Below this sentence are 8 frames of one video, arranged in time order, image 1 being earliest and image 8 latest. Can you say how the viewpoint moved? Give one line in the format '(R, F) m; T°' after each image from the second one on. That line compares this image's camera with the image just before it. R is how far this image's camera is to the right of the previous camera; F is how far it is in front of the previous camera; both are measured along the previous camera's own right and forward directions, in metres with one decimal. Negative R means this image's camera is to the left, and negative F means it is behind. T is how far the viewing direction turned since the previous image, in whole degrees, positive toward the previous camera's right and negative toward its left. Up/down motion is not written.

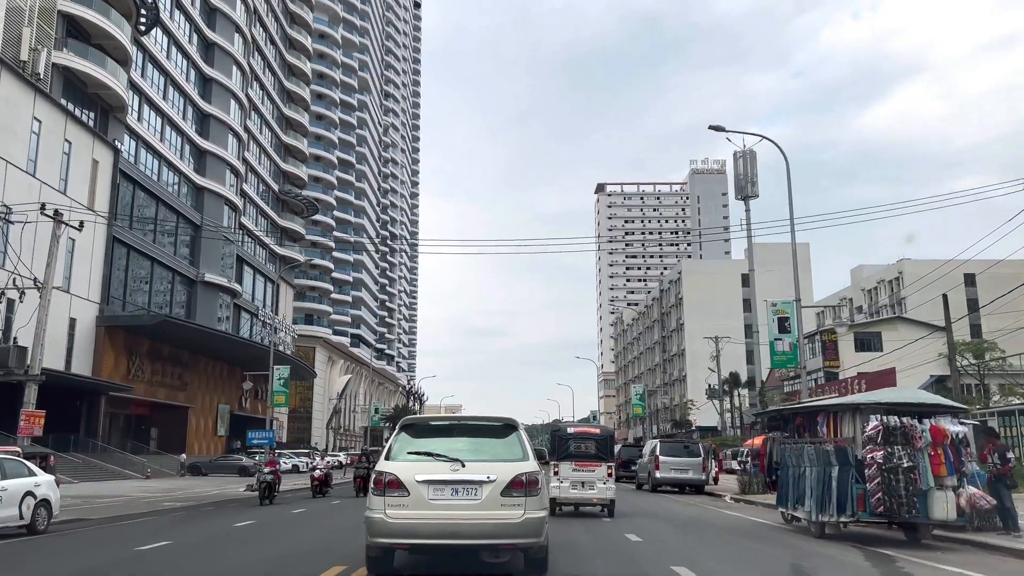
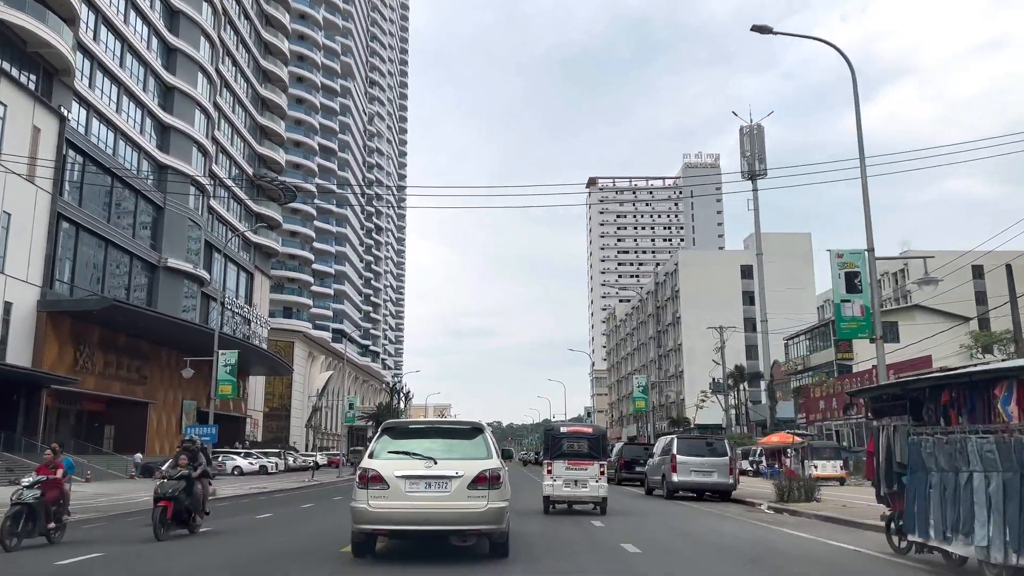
(+0.1, +4.3) m; +1°
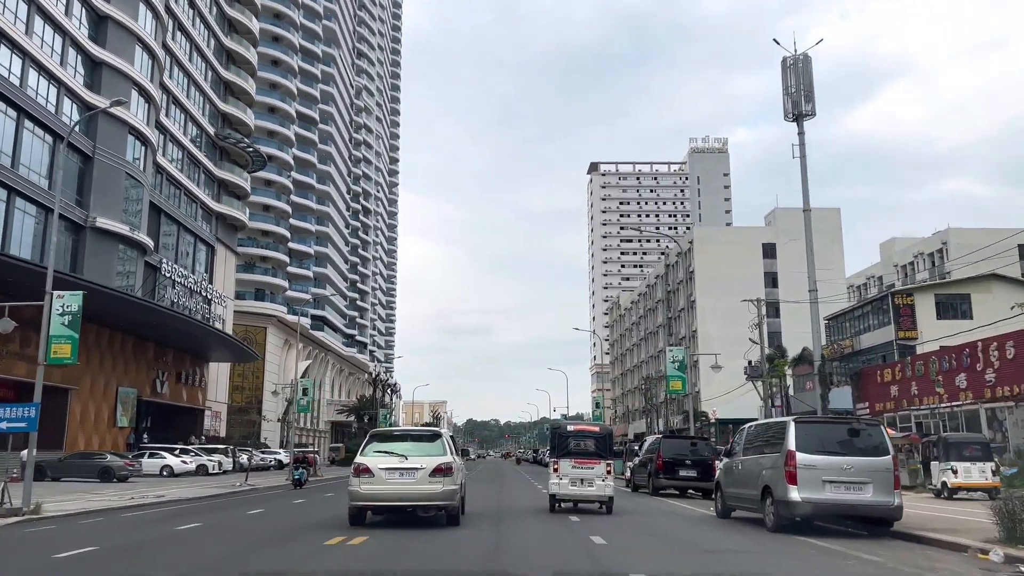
(+0.2, +8.8) m; 0°
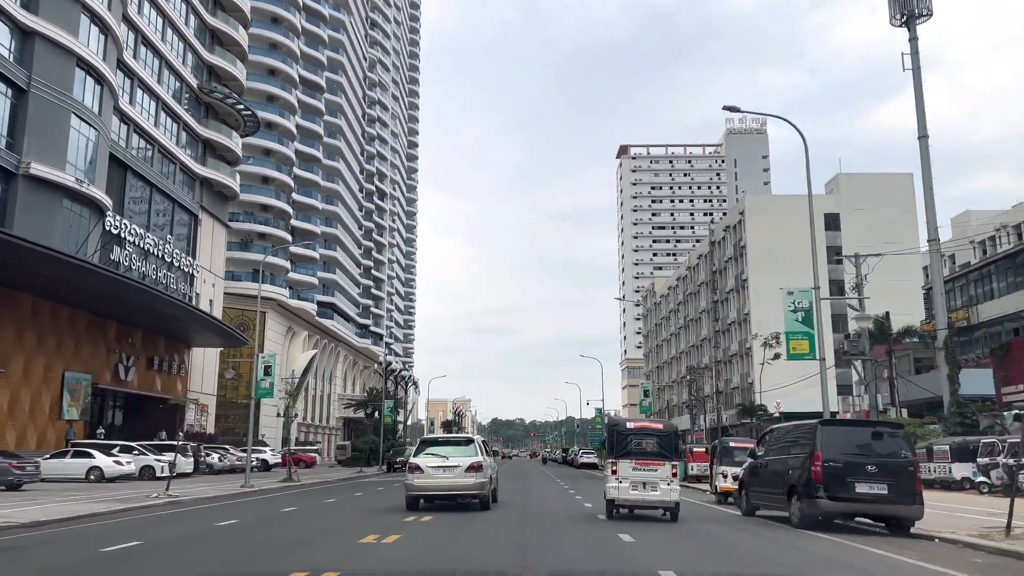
(-0.1, +9.1) m; -2°
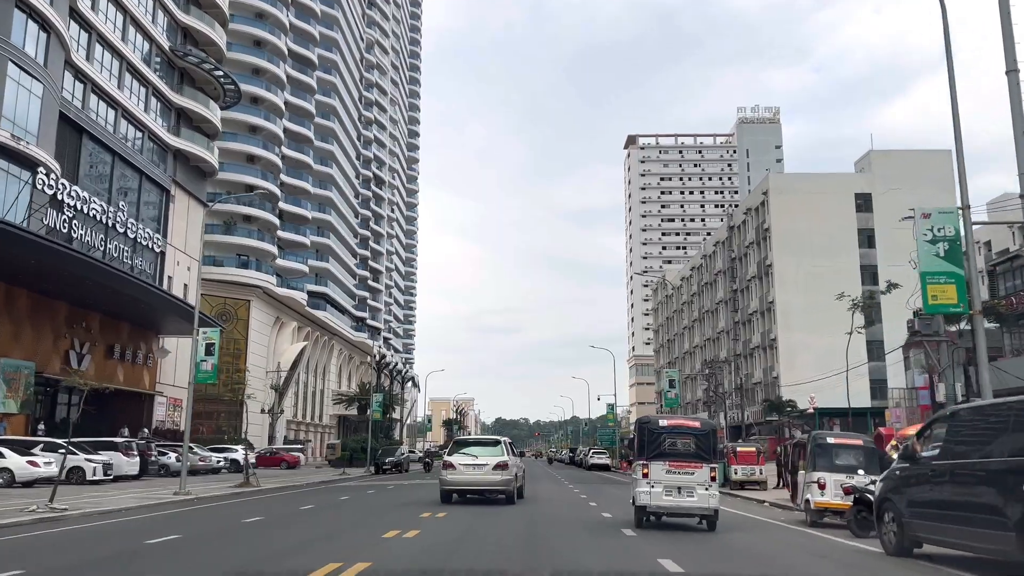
(0.0, +5.5) m; 0°
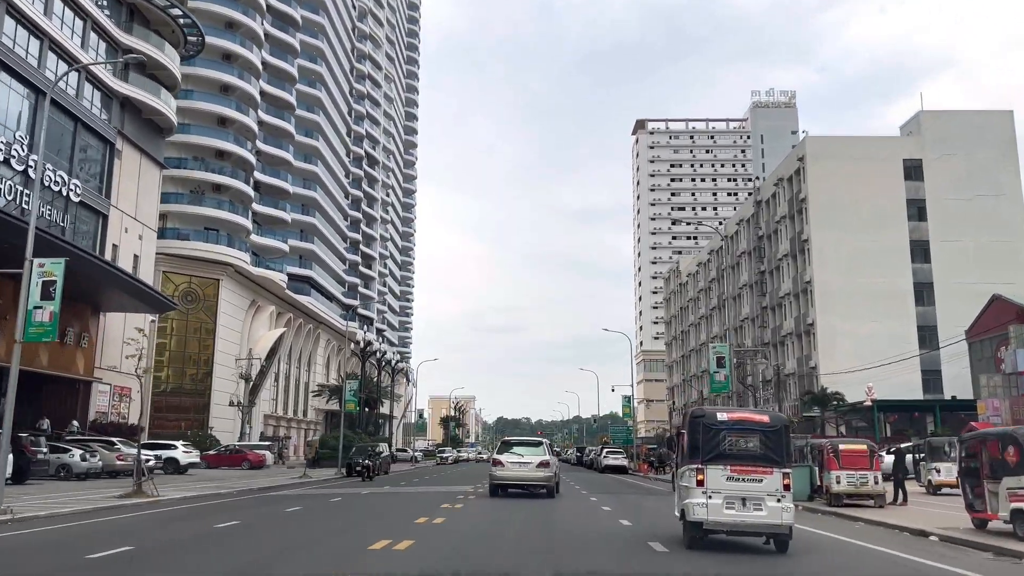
(+0.1, +7.7) m; 0°
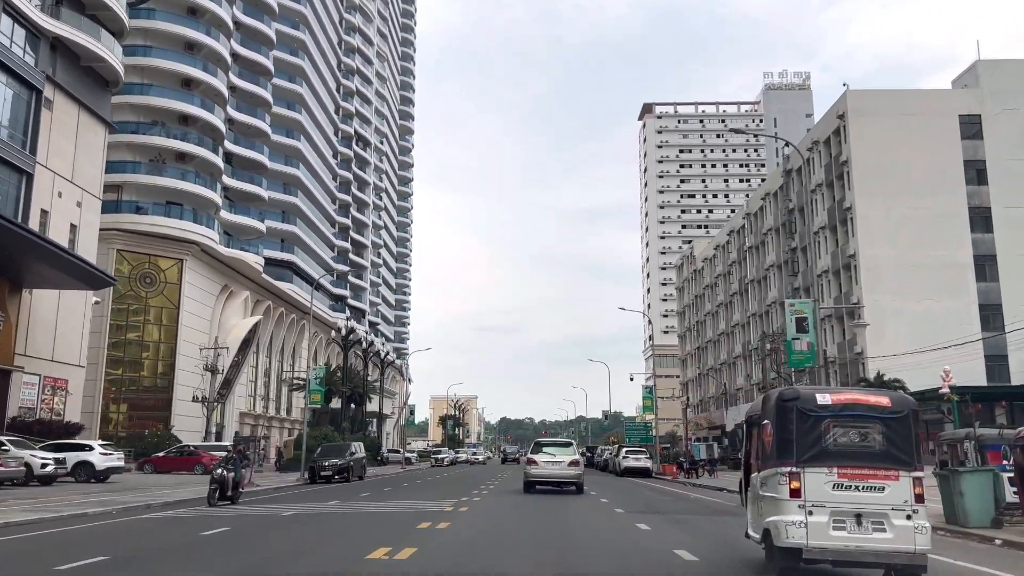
(+0.1, +7.0) m; 0°
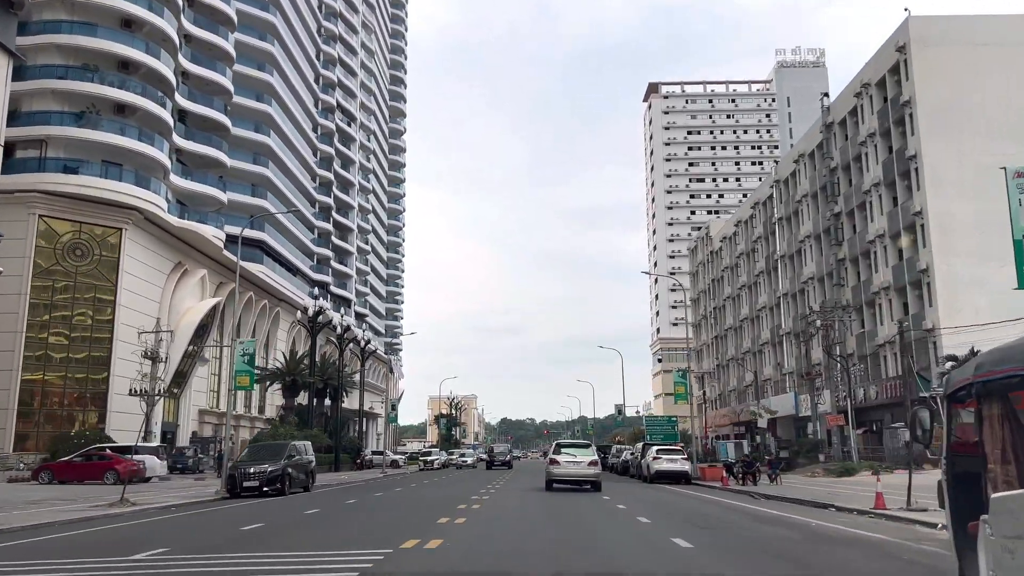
(+0.1, +8.3) m; 0°
